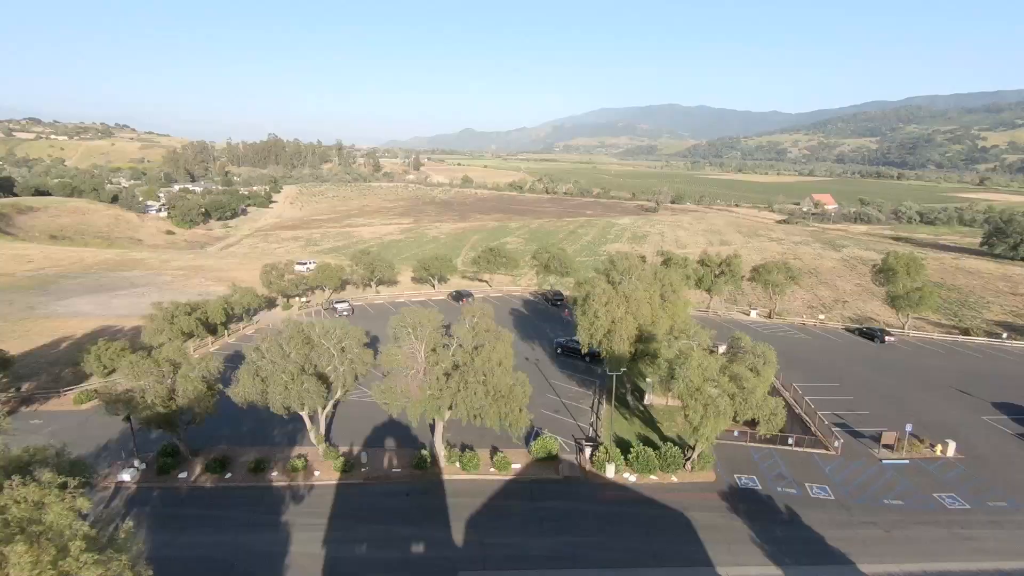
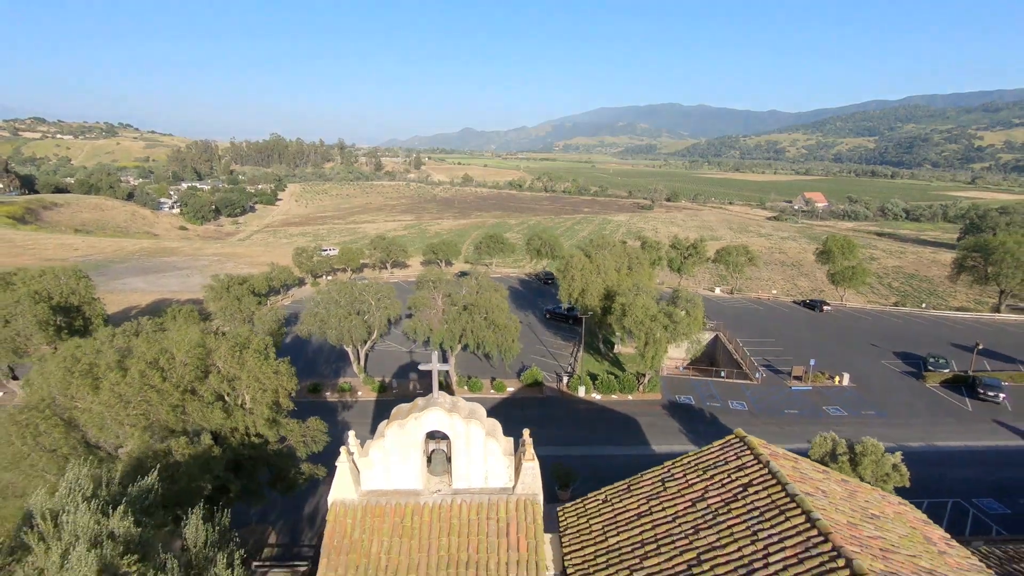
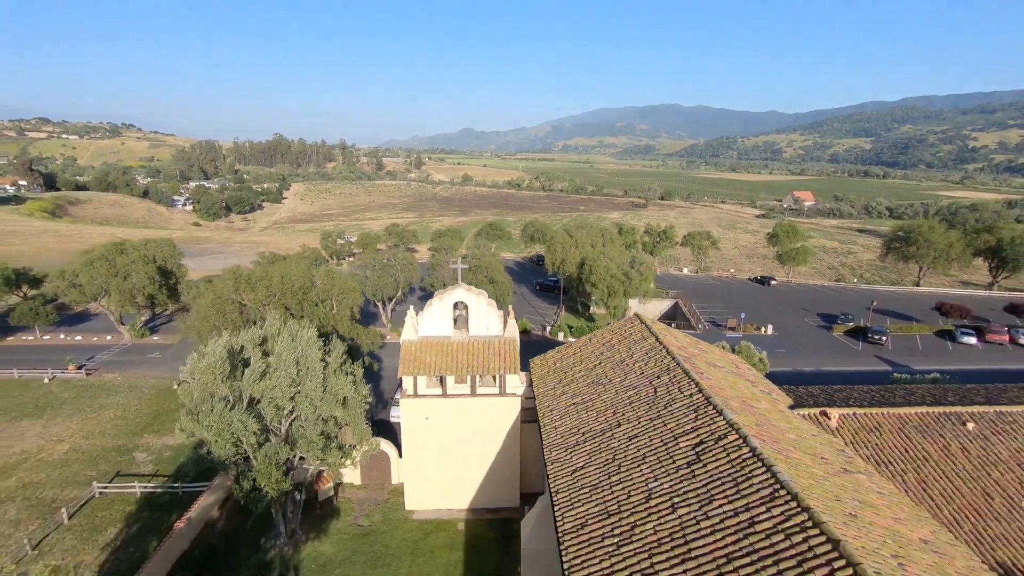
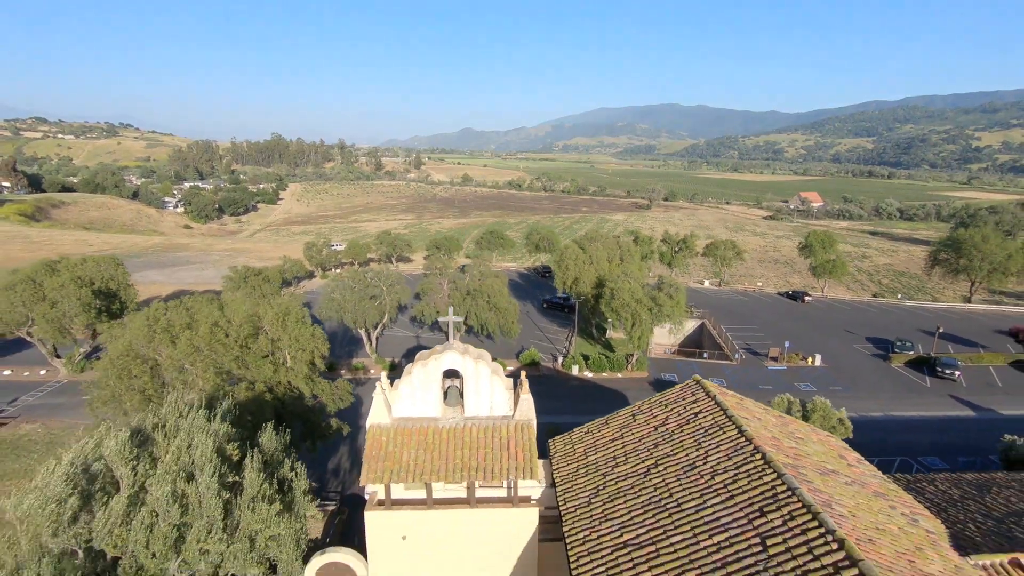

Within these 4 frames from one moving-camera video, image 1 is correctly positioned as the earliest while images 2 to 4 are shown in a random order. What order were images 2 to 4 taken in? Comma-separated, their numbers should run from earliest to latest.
2, 4, 3
